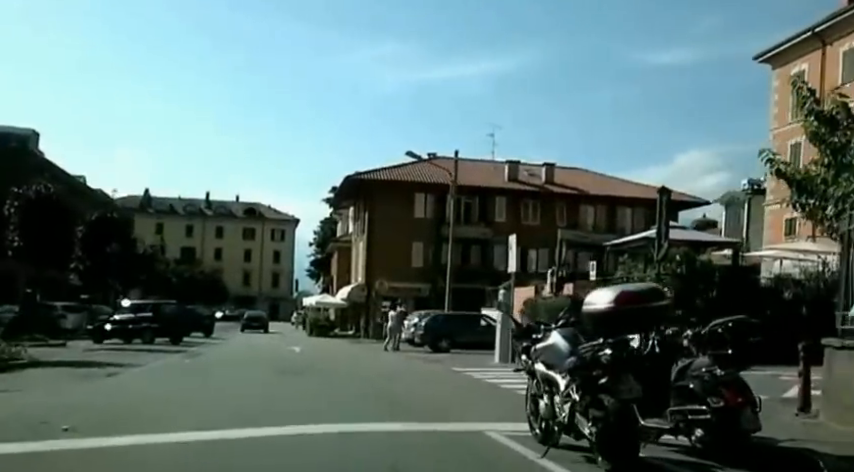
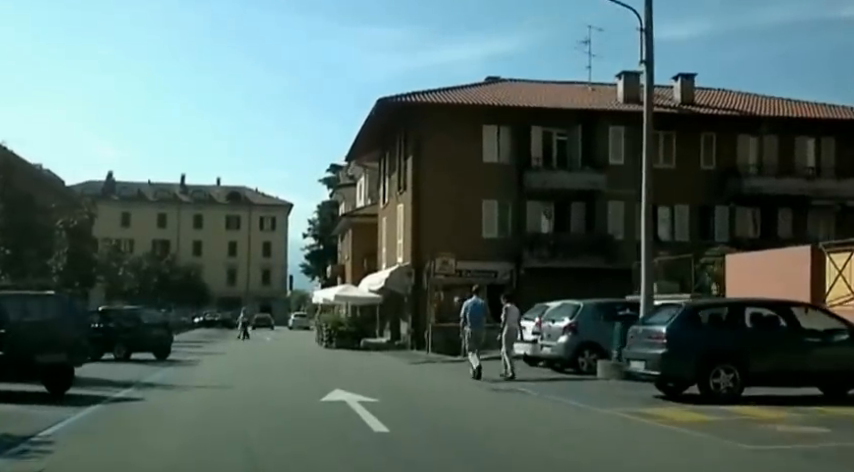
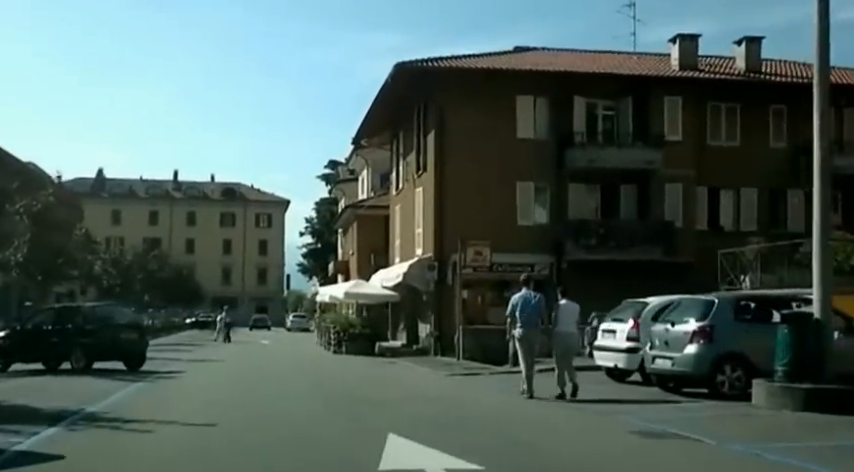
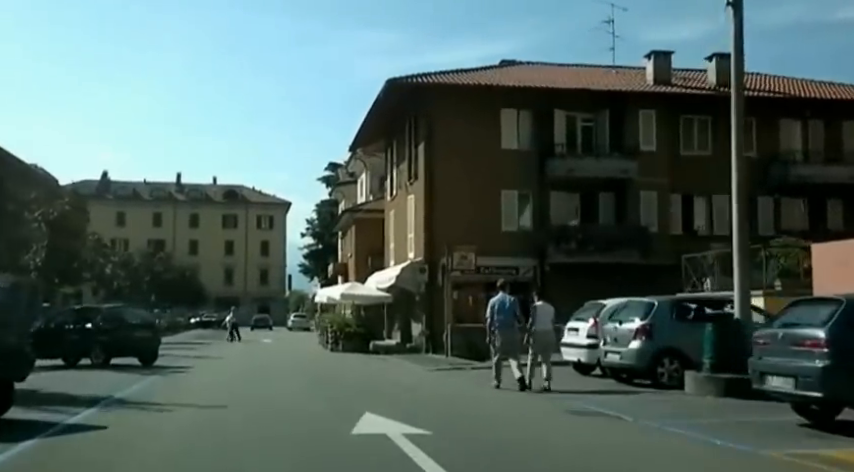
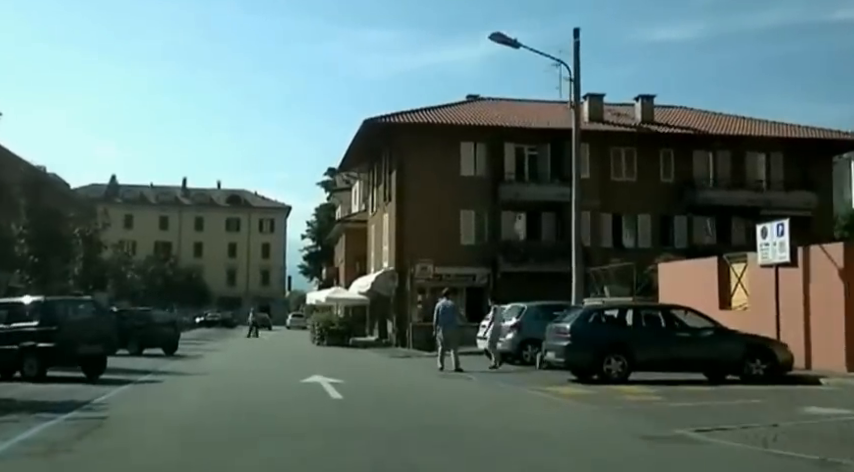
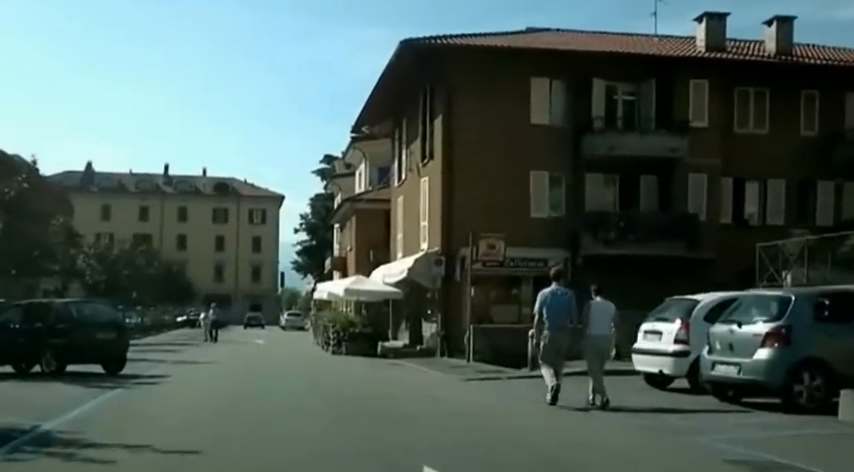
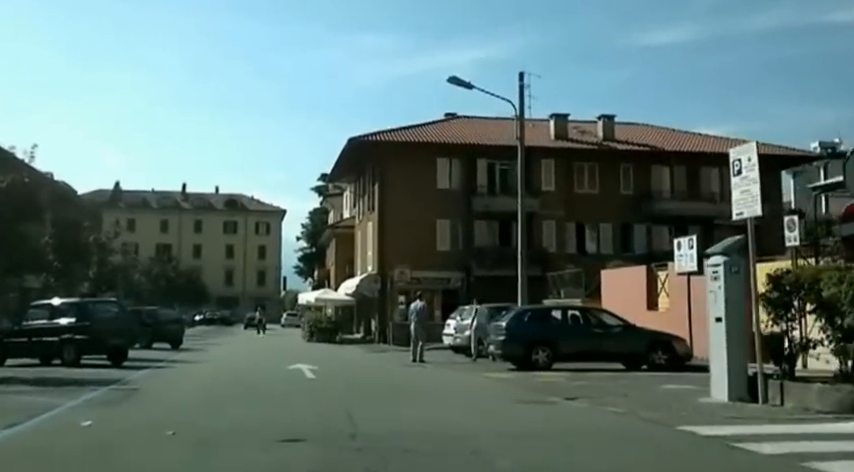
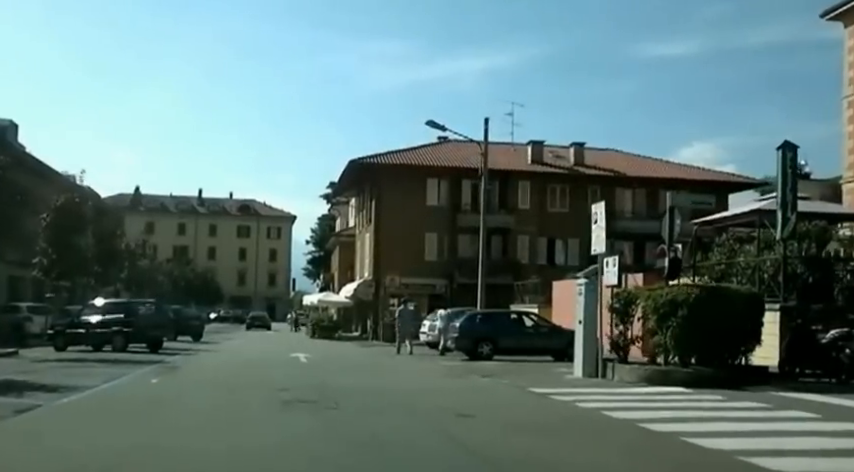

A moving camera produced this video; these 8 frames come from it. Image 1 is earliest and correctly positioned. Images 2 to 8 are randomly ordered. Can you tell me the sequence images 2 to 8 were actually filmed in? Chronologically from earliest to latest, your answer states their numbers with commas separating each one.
8, 7, 5, 2, 4, 3, 6
